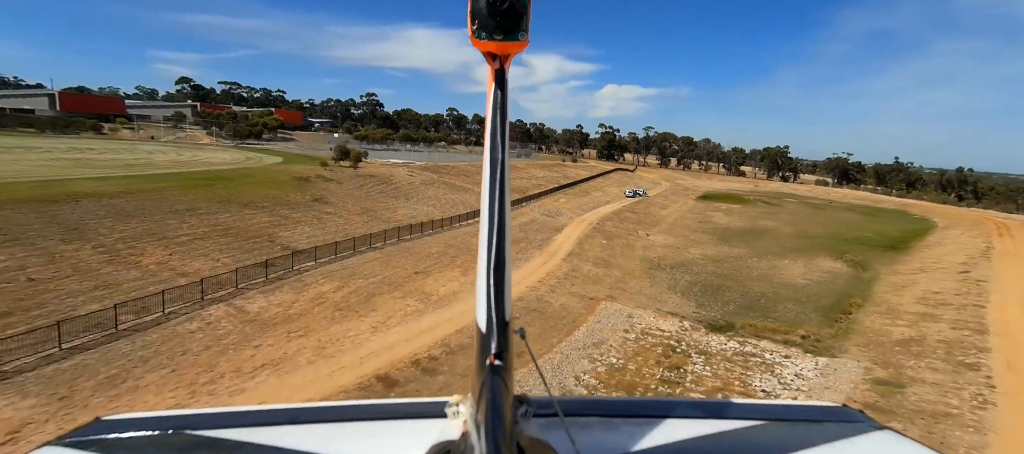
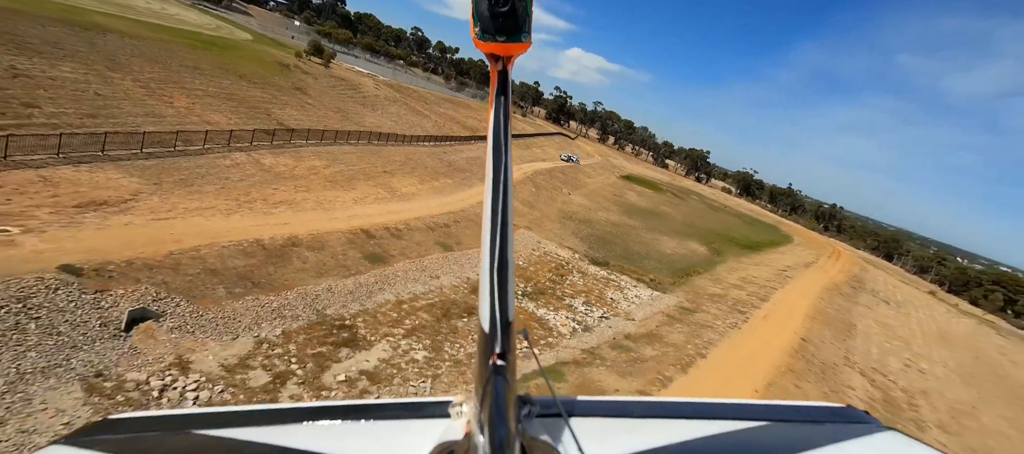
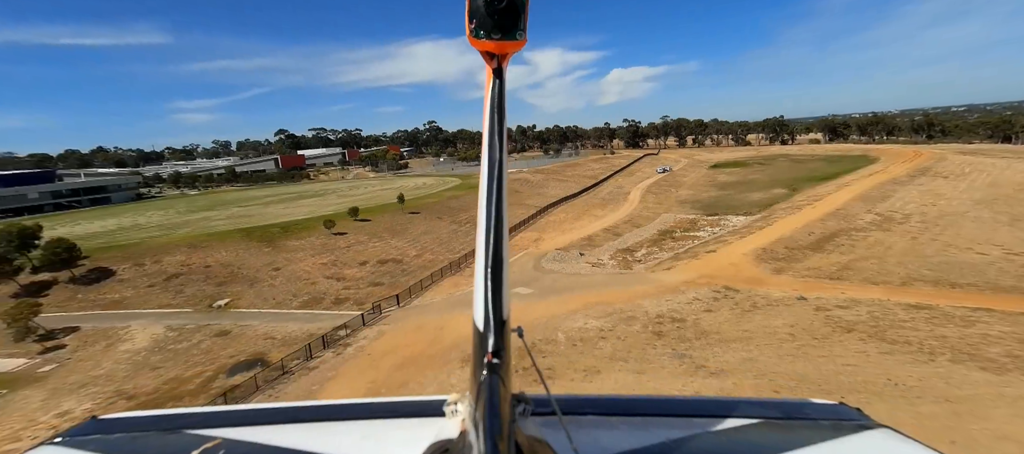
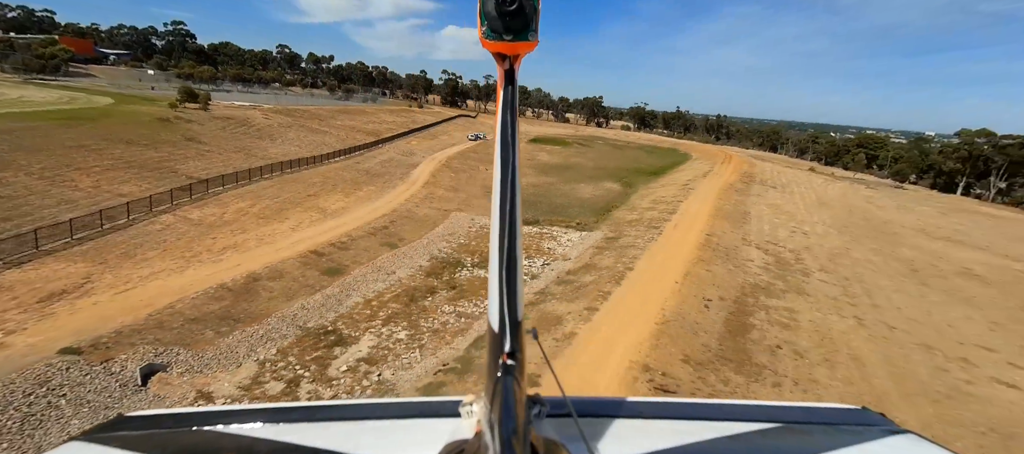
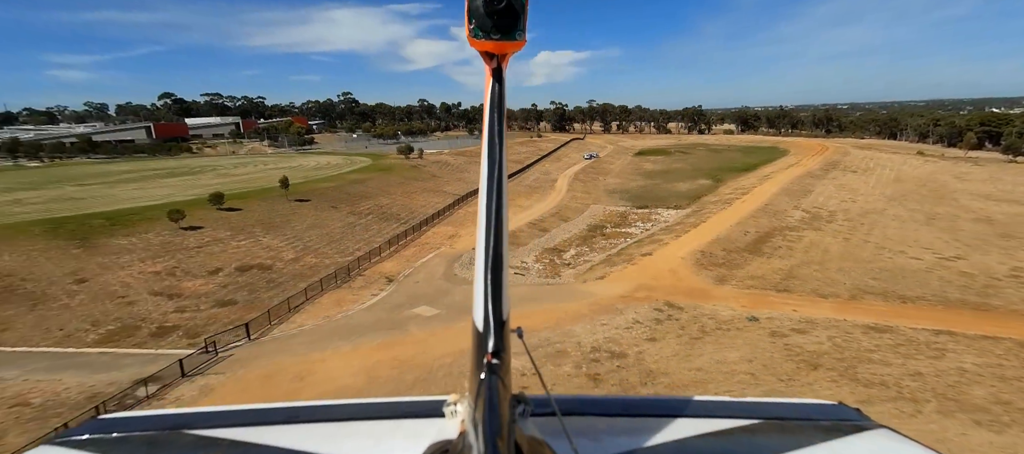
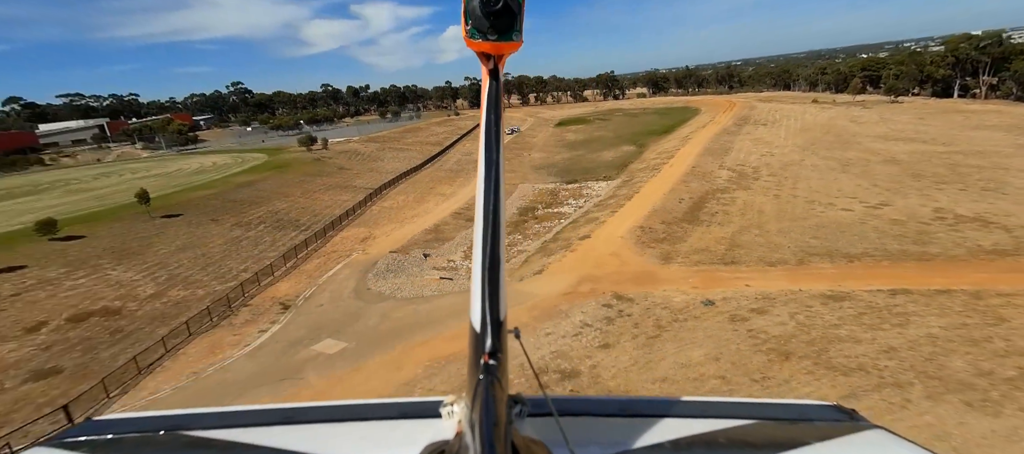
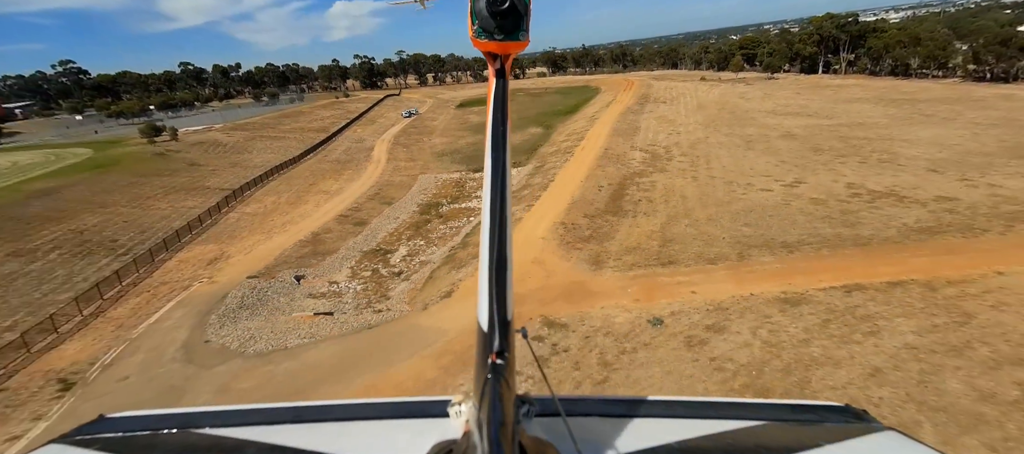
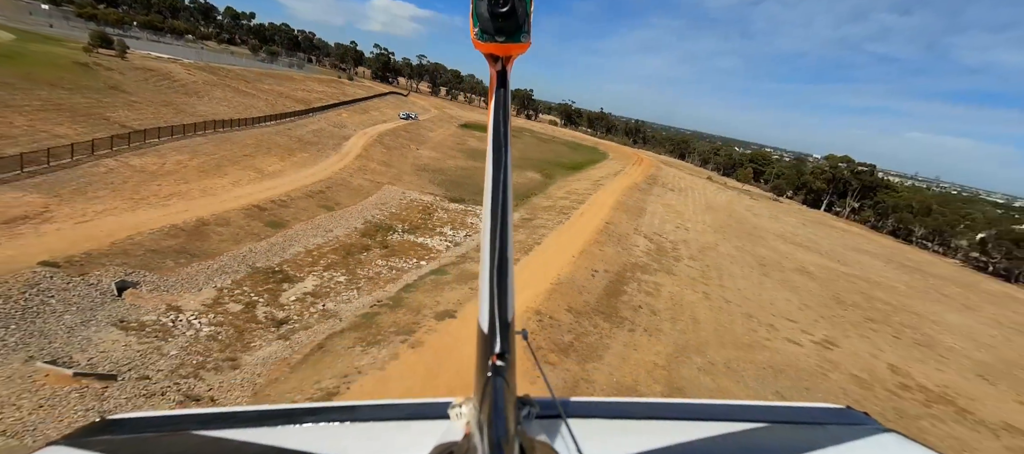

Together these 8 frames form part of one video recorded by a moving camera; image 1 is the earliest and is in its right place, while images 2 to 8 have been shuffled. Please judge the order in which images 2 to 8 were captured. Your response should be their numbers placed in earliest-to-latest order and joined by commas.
2, 4, 8, 7, 6, 5, 3
